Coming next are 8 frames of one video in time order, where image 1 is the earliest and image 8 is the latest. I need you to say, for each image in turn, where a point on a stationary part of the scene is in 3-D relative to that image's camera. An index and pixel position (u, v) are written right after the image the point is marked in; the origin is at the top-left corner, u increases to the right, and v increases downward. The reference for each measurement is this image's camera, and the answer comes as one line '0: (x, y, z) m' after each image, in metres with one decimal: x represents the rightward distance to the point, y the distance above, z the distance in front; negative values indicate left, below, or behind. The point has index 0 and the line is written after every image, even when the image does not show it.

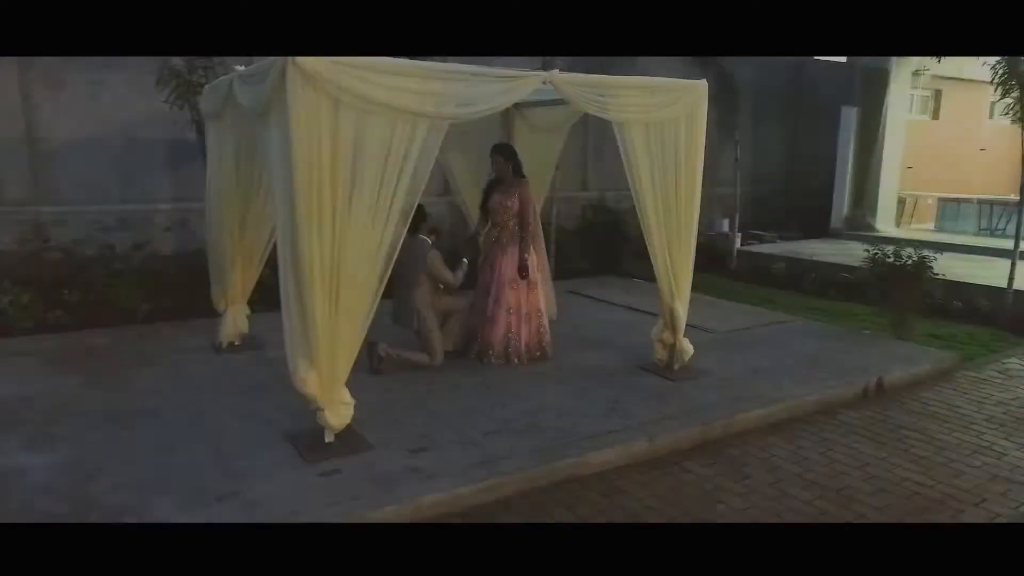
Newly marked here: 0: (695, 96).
0: (+1.1, +1.2, +4.2) m
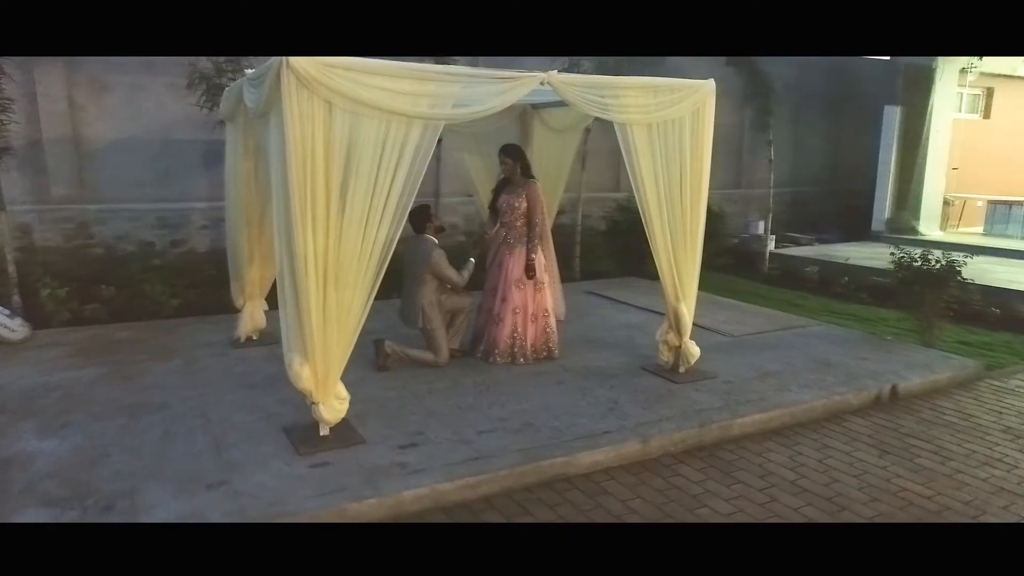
0: (+1.1, +1.1, +4.2) m
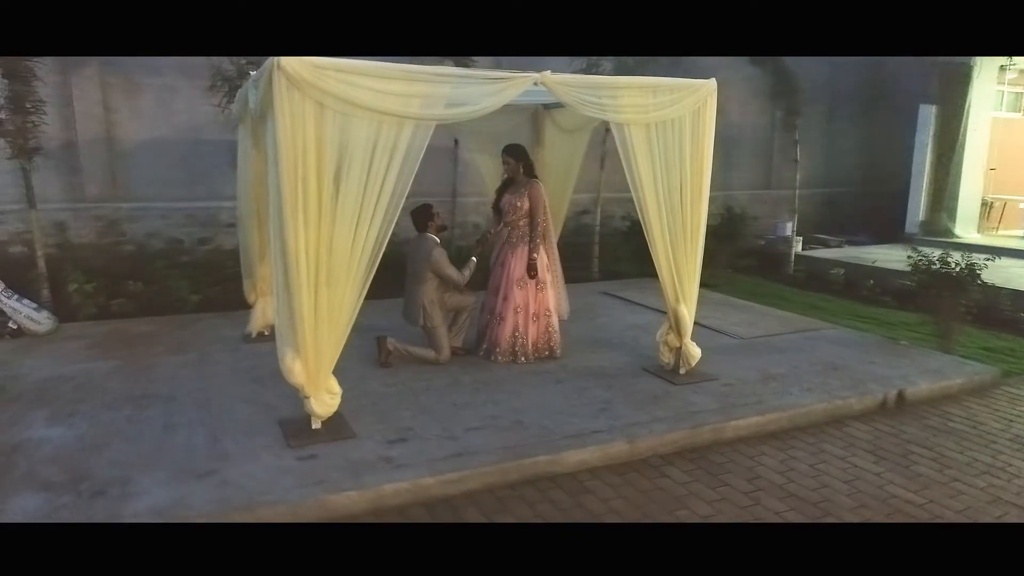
0: (+1.1, +1.1, +4.1) m
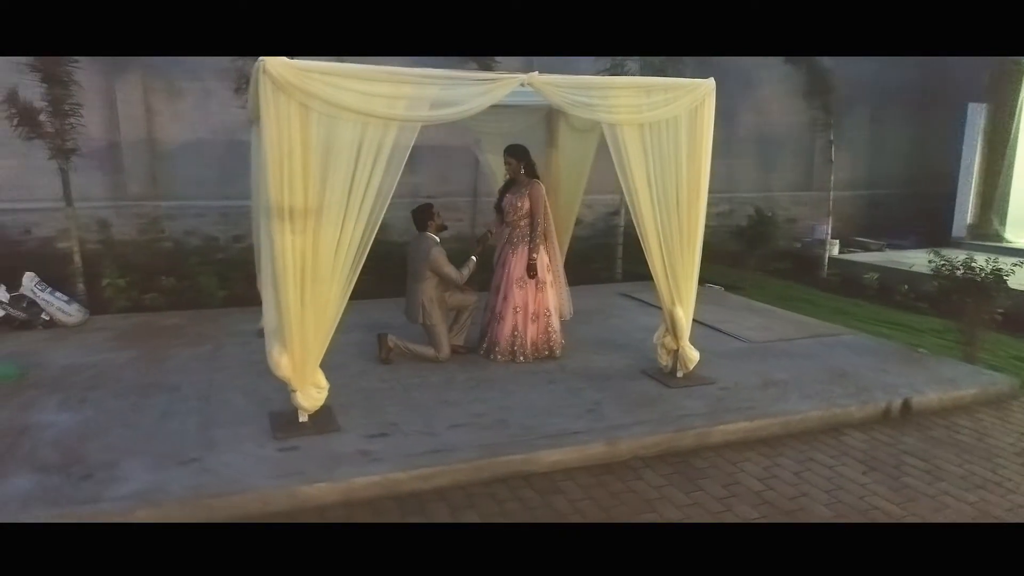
0: (+1.1, +1.1, +4.1) m
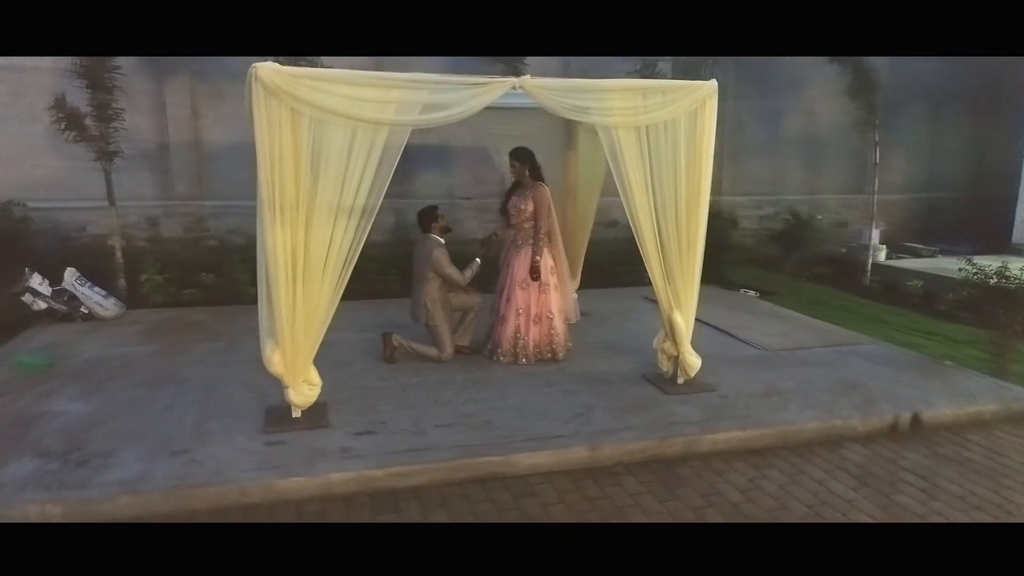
0: (+1.1, +1.1, +4.0) m
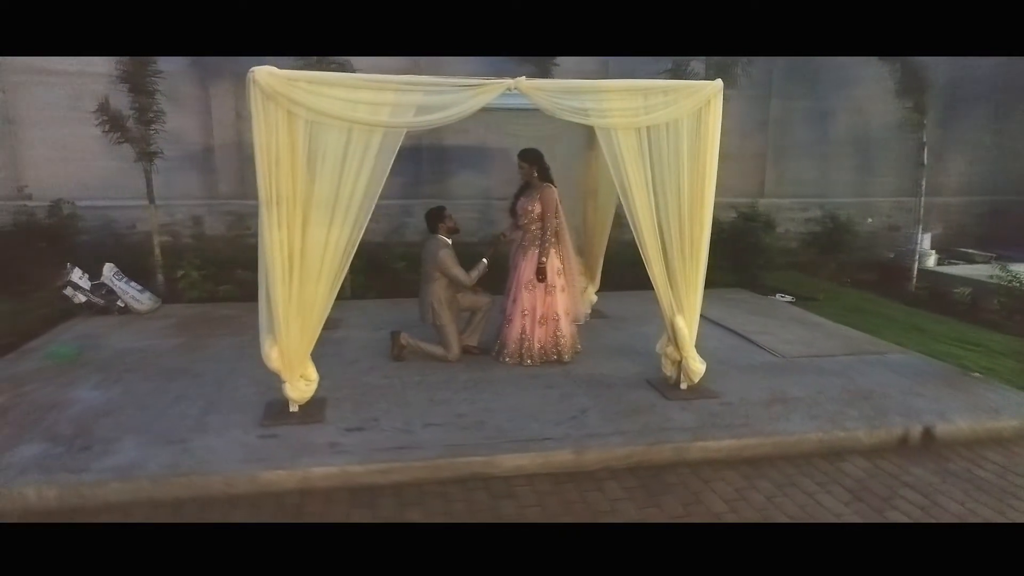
0: (+1.1, +1.1, +3.9) m
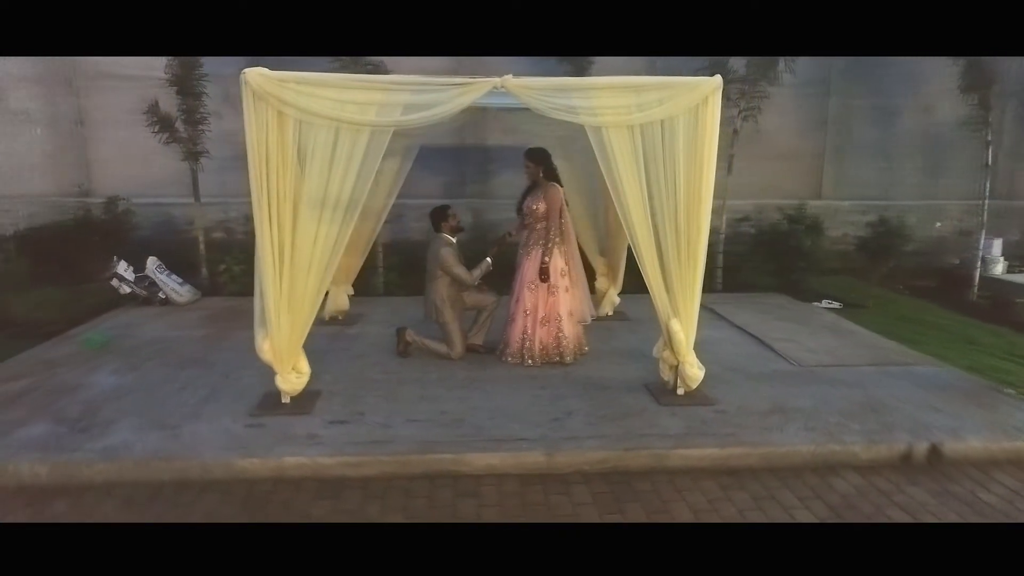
0: (+1.0, +1.1, +3.8) m
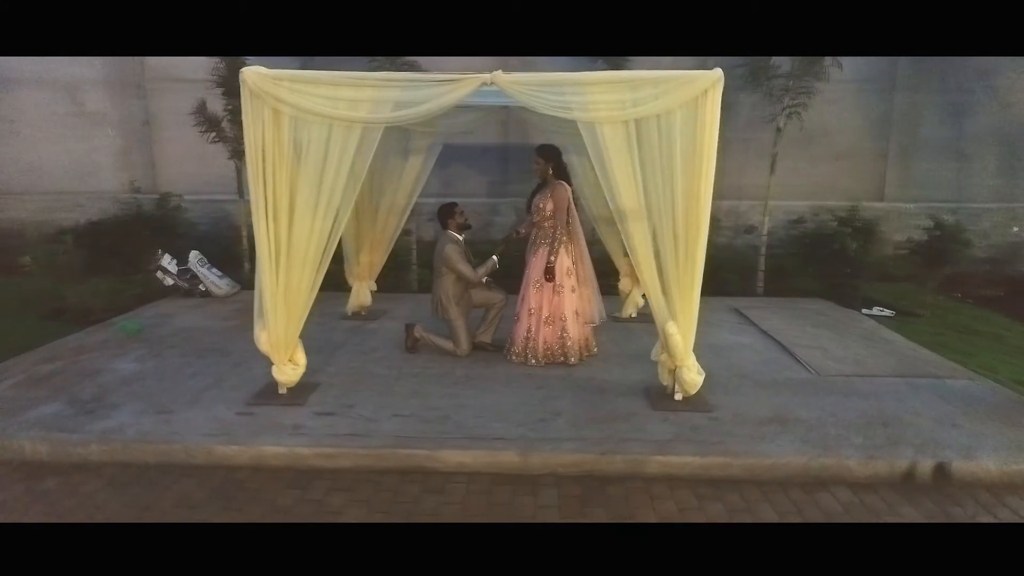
0: (+1.0, +1.0, +3.7) m
